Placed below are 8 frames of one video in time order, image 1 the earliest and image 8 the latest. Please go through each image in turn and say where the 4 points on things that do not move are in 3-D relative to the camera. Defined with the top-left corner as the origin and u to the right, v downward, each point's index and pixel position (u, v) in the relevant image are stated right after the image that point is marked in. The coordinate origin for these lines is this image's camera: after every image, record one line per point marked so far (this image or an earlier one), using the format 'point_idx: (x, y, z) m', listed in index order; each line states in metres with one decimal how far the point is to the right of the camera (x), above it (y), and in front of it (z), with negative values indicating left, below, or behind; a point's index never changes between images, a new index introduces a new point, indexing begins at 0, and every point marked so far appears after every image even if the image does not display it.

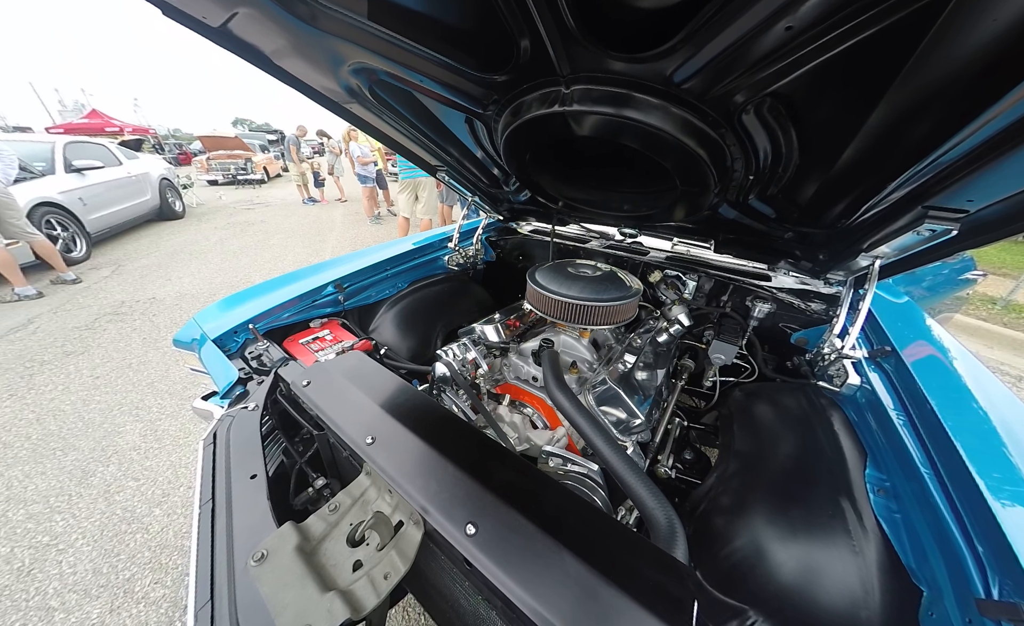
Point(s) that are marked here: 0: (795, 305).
0: (+1.0, 0.0, +1.1) m
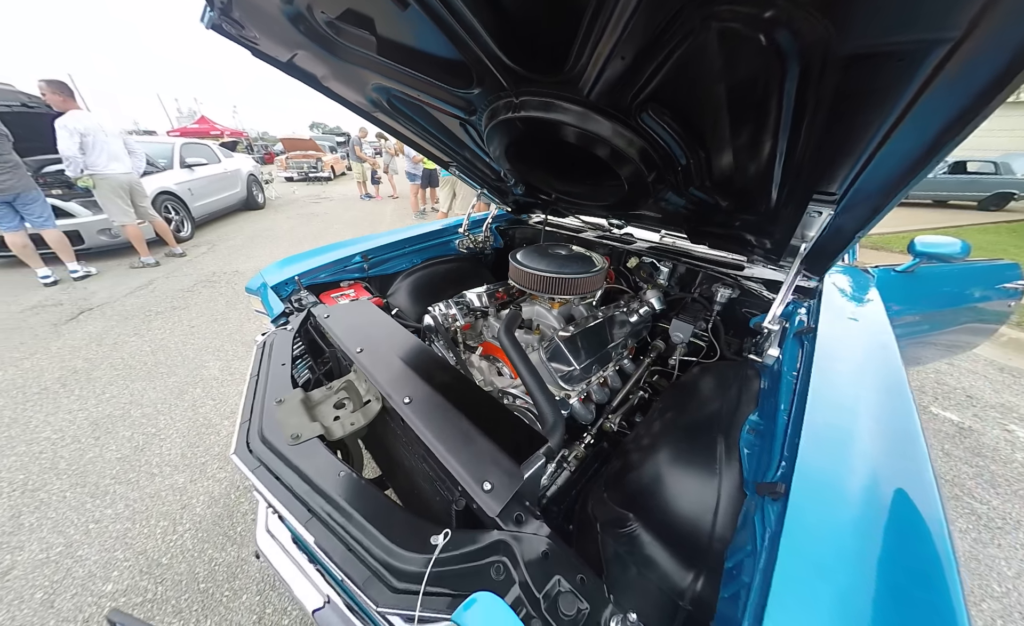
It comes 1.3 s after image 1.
0: (+0.9, +0.1, +1.2) m
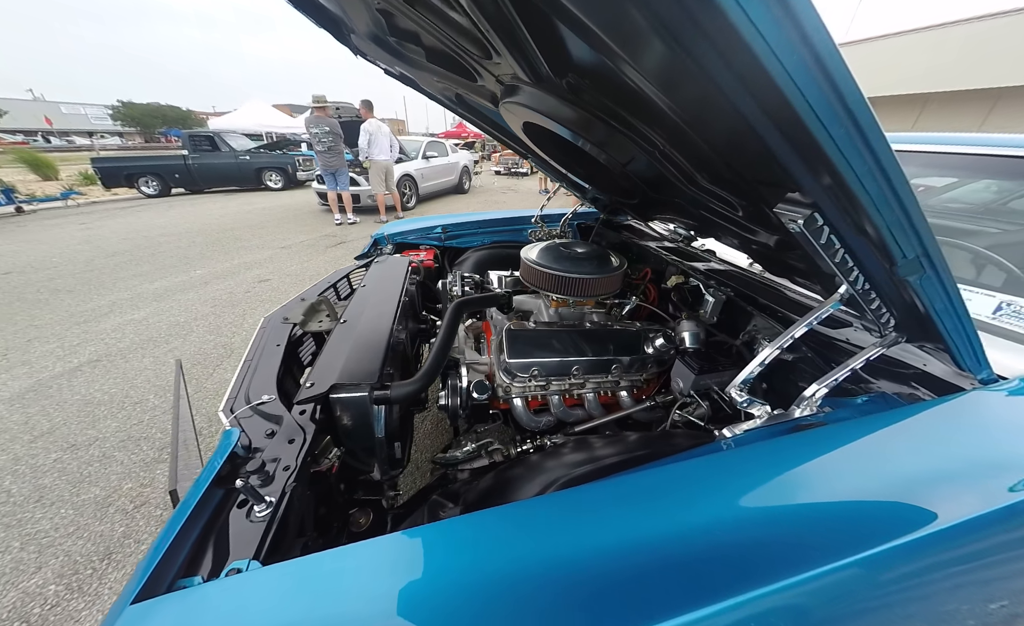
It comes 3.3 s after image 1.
0: (+0.7, -0.1, +0.8) m
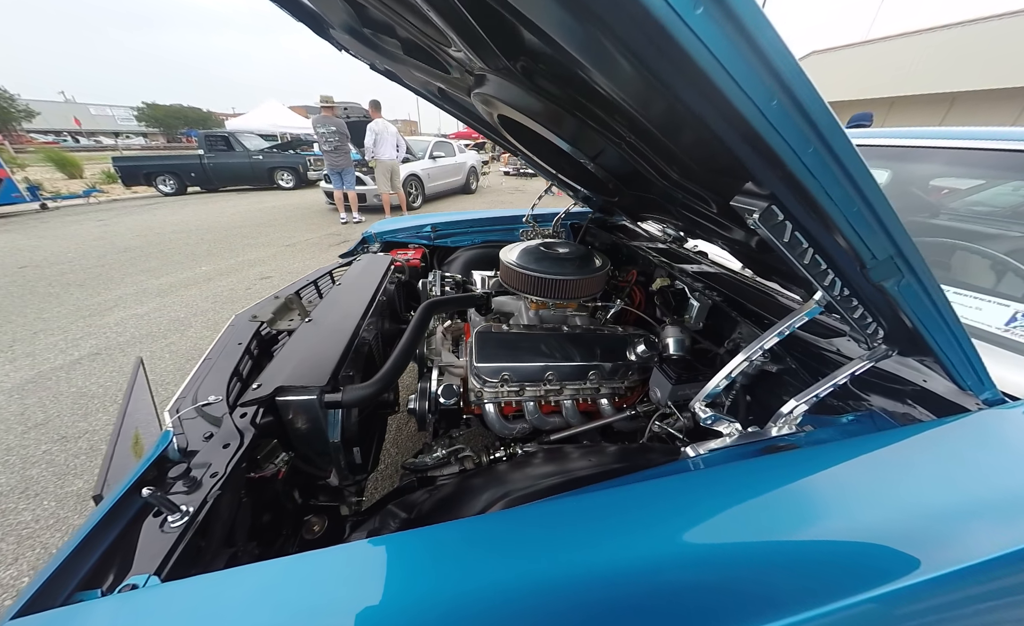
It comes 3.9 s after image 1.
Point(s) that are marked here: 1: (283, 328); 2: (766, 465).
0: (+0.7, -0.1, +0.7) m
1: (-0.7, 0.0, +1.0) m
2: (+0.4, -0.3, +0.5) m
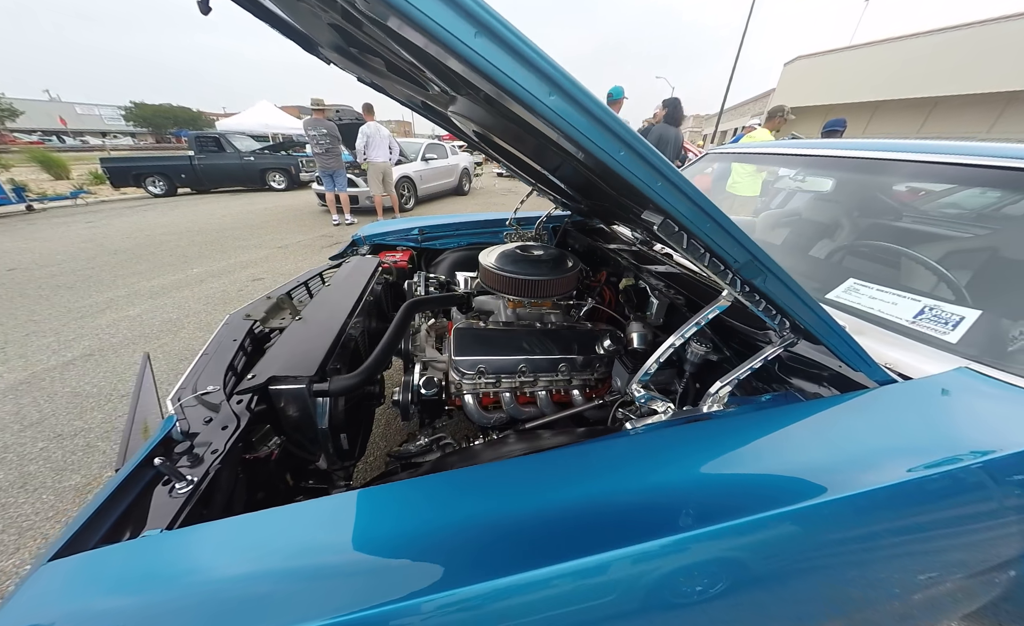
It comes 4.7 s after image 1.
0: (+0.6, -0.1, +0.8) m
1: (-0.8, 0.0, +1.0) m
2: (+0.3, -0.2, +0.6) m
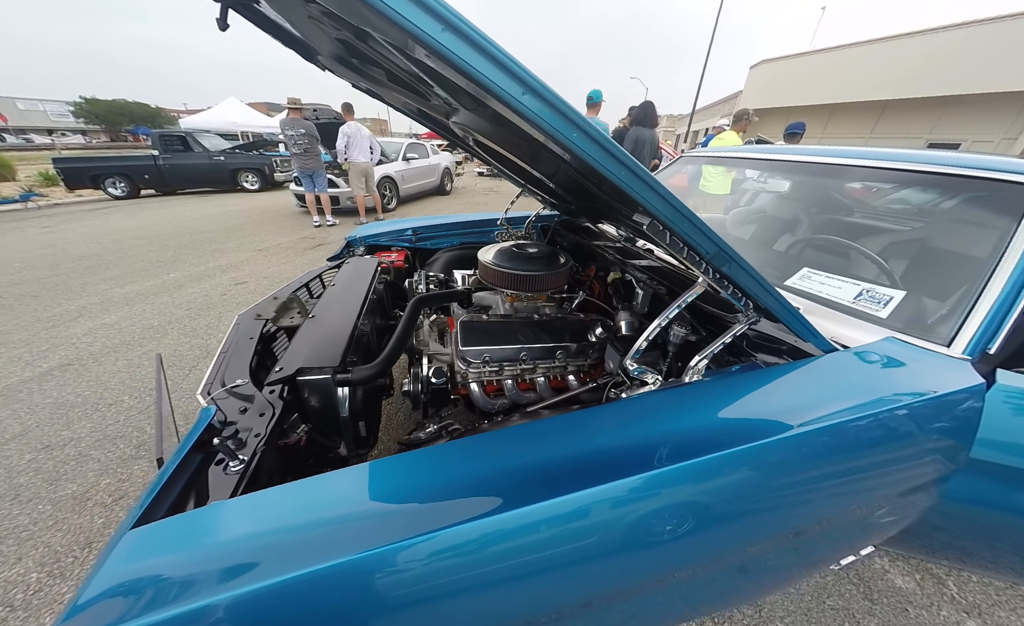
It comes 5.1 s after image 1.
0: (+0.6, -0.1, +0.9) m
1: (-0.8, 0.0, +1.1) m
2: (+0.4, -0.2, +0.7) m
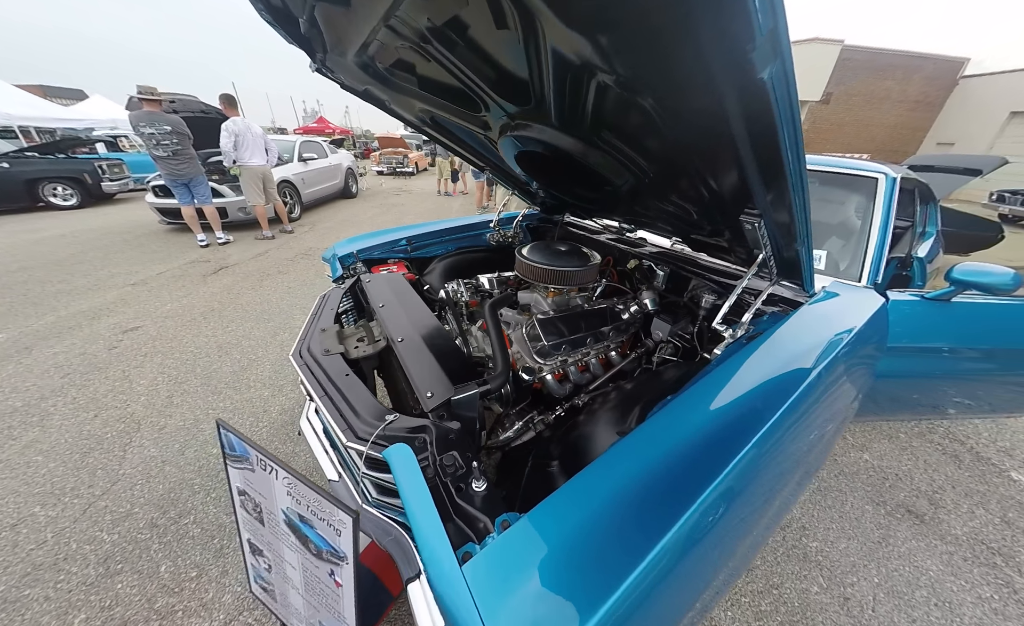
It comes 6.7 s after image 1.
0: (+0.9, 0.0, +1.2) m
1: (-0.5, -0.1, +1.0) m
2: (+0.7, -0.1, +1.0) m
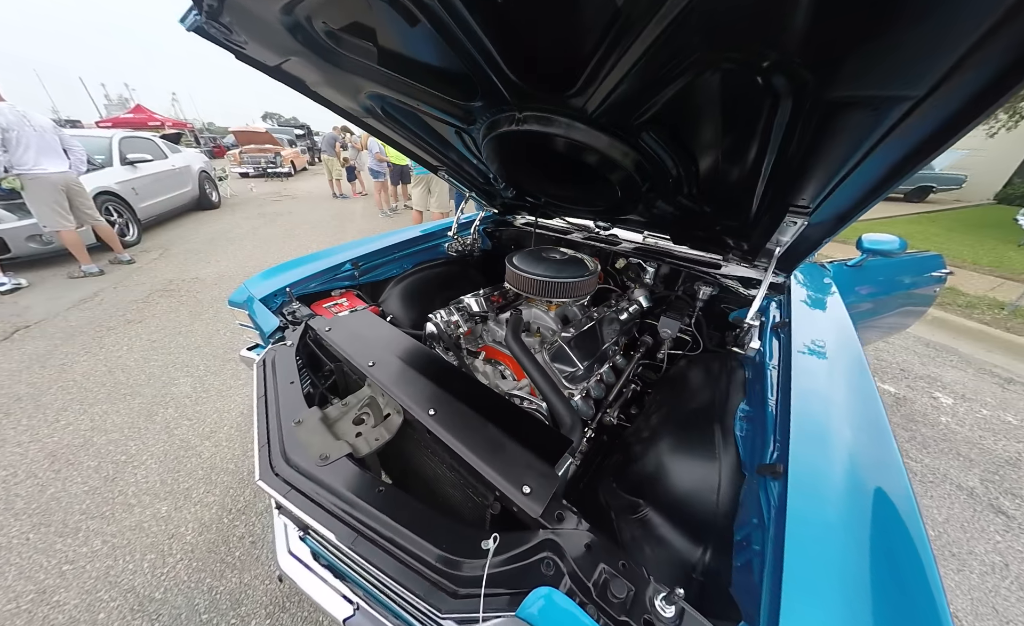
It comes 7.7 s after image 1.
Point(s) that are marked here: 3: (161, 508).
0: (+0.9, +0.1, +1.3) m
1: (-0.3, -0.3, +0.7) m
2: (+0.8, -0.1, +1.0) m
3: (-1.4, -0.8, +1.3) m
